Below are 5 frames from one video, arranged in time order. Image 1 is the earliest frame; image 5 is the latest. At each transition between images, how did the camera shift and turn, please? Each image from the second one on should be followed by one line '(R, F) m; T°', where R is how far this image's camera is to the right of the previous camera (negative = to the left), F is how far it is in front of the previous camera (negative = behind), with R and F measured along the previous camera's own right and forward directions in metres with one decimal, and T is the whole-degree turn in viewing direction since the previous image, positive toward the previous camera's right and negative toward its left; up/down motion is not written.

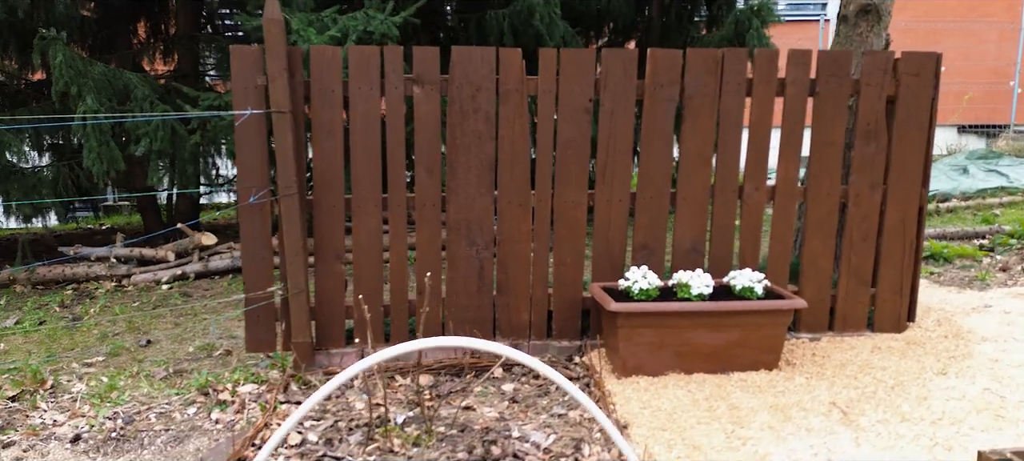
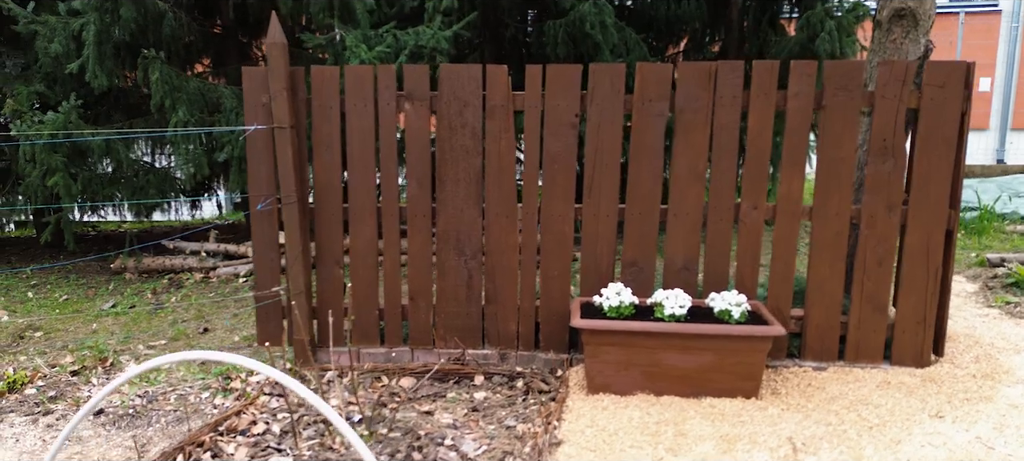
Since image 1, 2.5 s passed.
(+0.8, 0.0) m; -11°
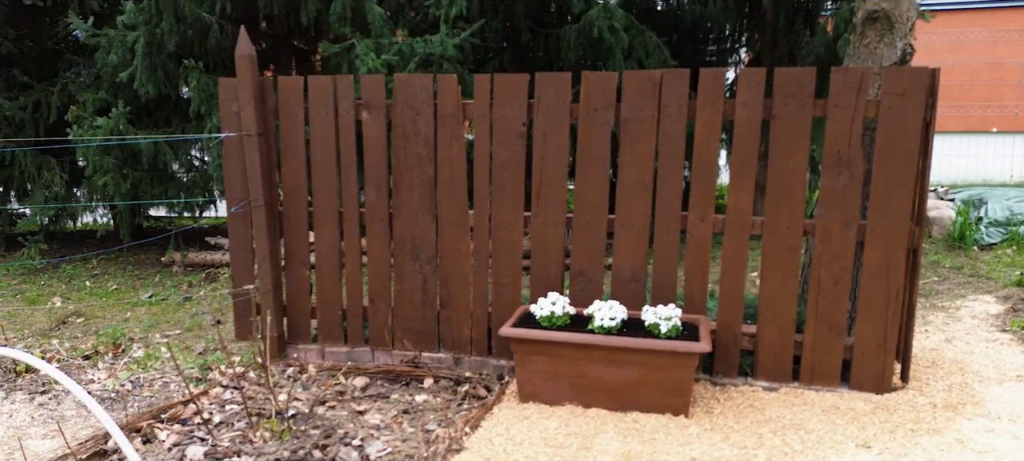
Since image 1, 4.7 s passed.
(+0.7, 0.0) m; -8°
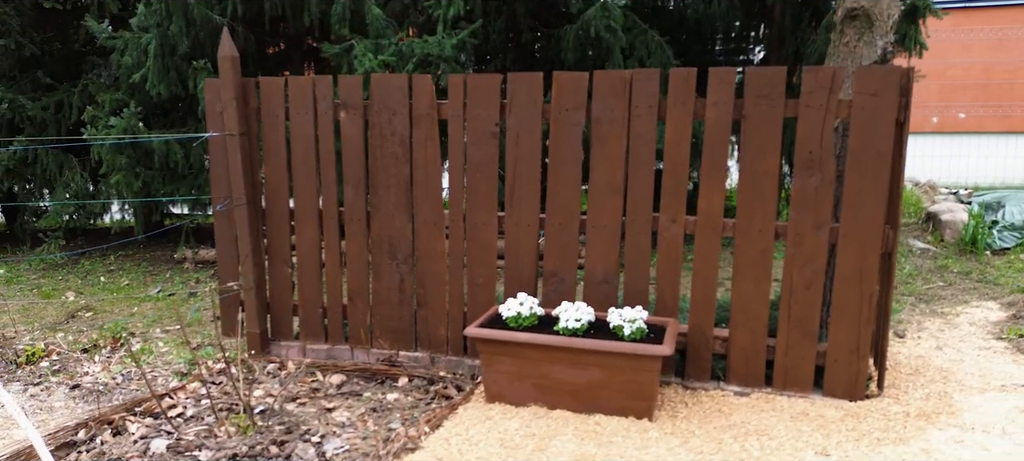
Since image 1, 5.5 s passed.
(+0.3, 0.0) m; -3°
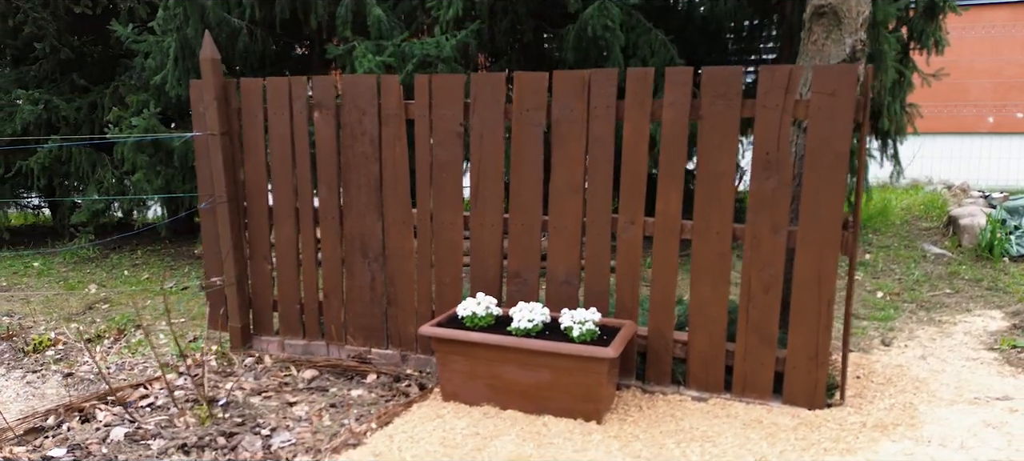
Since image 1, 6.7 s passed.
(+0.4, 0.0) m; -4°
